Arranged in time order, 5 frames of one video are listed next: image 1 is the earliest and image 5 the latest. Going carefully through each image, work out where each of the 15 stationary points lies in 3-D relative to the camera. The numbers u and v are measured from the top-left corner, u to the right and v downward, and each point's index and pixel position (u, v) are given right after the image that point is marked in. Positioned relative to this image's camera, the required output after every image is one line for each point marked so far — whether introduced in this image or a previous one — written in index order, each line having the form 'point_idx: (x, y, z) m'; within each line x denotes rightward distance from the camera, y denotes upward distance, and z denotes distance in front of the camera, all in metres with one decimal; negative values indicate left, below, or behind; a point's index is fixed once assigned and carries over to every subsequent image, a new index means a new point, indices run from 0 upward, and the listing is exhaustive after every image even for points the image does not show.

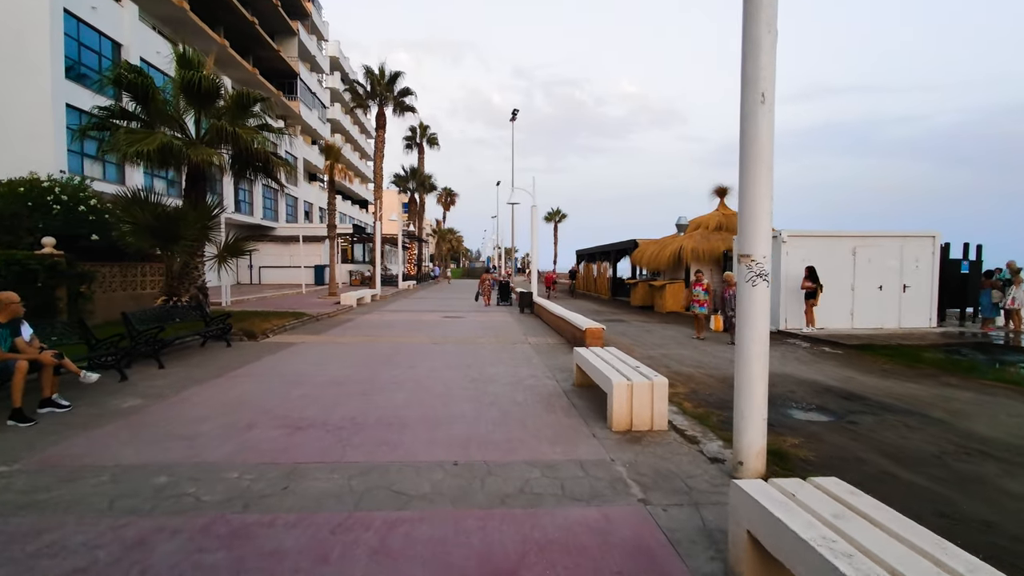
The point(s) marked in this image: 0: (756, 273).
0: (+1.8, +0.1, +4.0) m
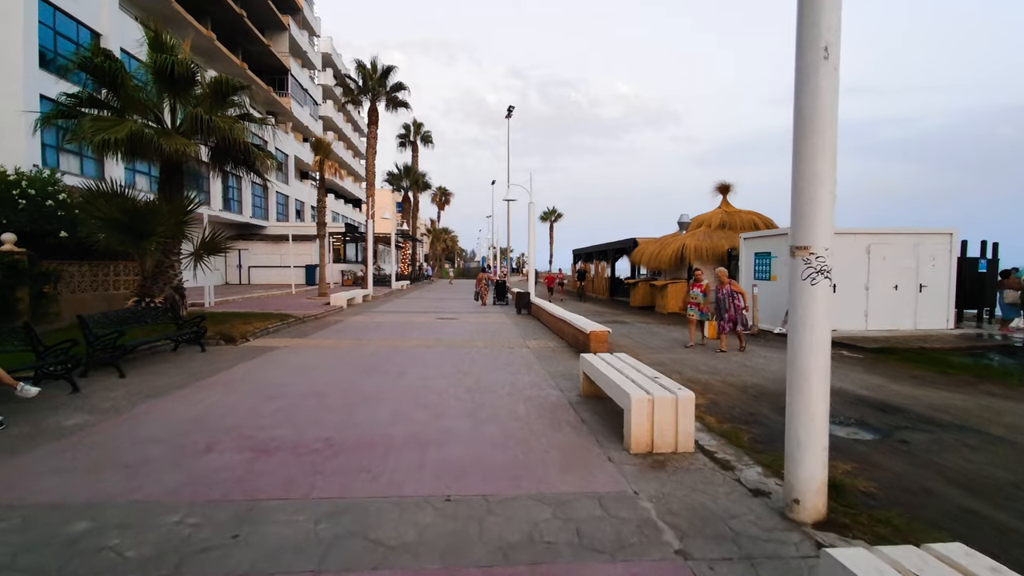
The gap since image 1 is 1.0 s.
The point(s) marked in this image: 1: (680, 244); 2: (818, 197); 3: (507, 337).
0: (+1.9, +0.1, +3.3) m
1: (+6.2, +1.6, +19.6) m
2: (+1.9, +0.6, +3.3) m
3: (-0.1, -1.1, +12.4) m
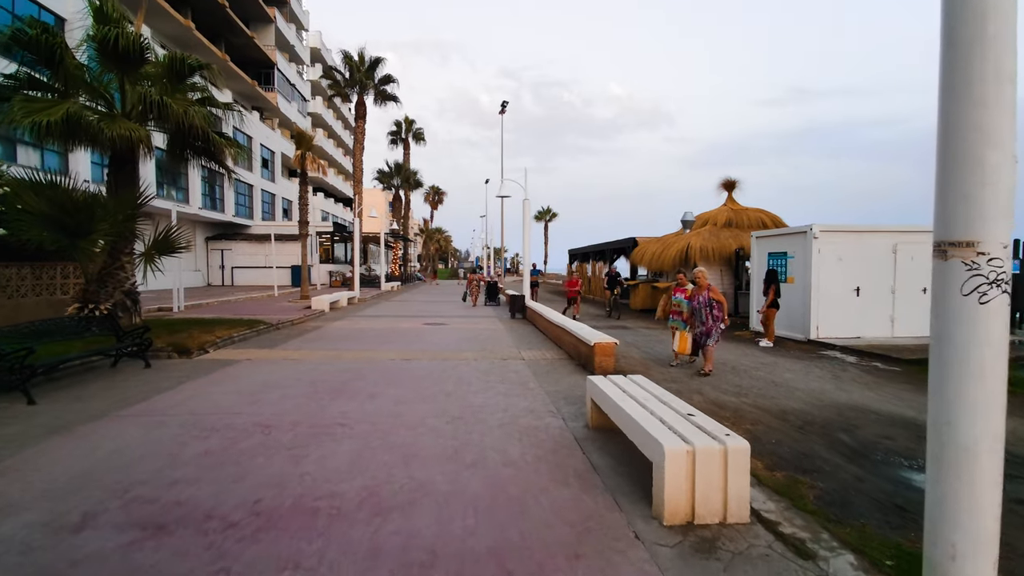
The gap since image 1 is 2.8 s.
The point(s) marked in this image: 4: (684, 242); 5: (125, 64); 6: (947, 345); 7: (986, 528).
0: (+1.8, 0.0, +2.1) m
1: (+6.0, +1.5, +18.5) m
2: (+1.9, +0.5, +2.1) m
3: (-0.3, -1.2, +11.1) m
4: (+6.0, +1.6, +18.5) m
5: (-7.3, +4.2, +10.0) m
6: (+1.7, -0.2, +2.1) m
7: (+1.9, -0.9, +2.1) m
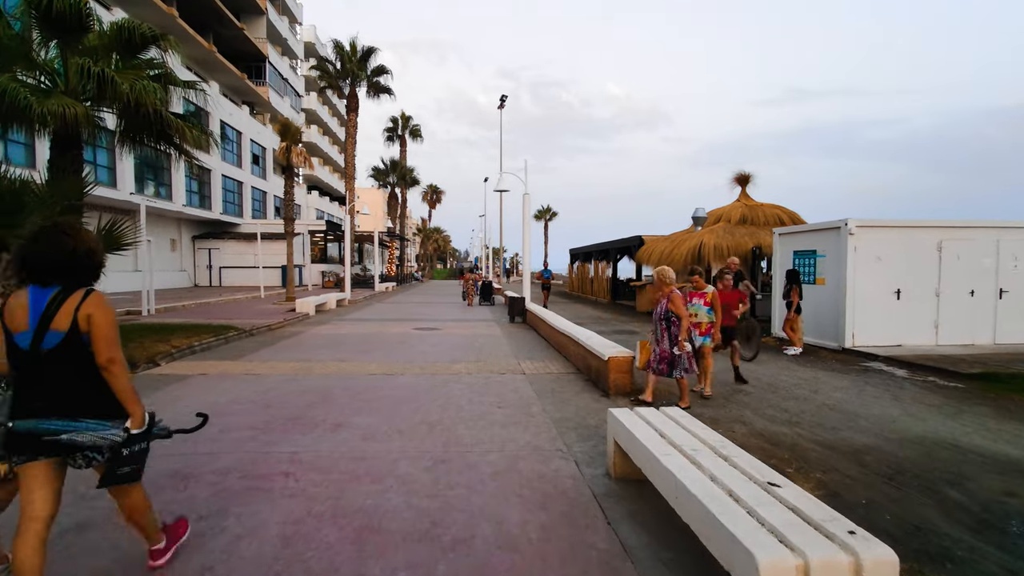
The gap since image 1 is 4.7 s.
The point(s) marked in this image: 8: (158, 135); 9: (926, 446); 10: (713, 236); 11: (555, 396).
0: (+1.8, 0.0, +0.7) m
1: (+5.9, +1.5, +17.1) m
2: (+1.8, +0.4, +0.7) m
3: (-0.3, -1.3, +9.8) m
4: (+6.0, +1.6, +17.2) m
5: (-7.3, +4.2, +8.7) m
6: (+1.7, -0.3, +0.8) m
7: (+1.8, -1.0, +0.7) m
8: (-6.8, +2.9, +10.2) m
9: (+3.8, -1.5, +4.9) m
10: (+6.4, +1.7, +16.9) m
11: (+0.6, -1.4, +6.8) m
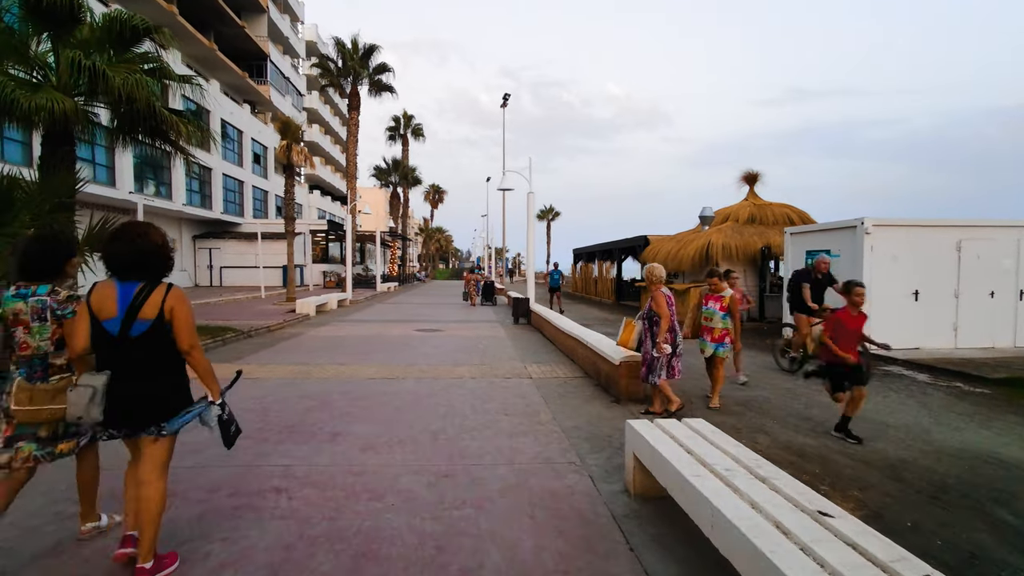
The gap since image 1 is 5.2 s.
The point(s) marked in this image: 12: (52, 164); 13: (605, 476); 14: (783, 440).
0: (+1.9, 0.0, +0.4) m
1: (+6.1, +1.5, +16.8) m
2: (+1.9, +0.4, +0.4) m
3: (-0.2, -1.3, +9.5) m
4: (+6.1, +1.6, +16.9) m
5: (-7.2, +4.2, +8.4) m
6: (+1.8, -0.3, +0.5) m
7: (+1.9, -1.0, +0.4) m
8: (-6.7, +2.9, +9.9) m
9: (+3.9, -1.5, +4.6) m
10: (+6.5, +1.6, +16.6) m
11: (+0.6, -1.4, +6.4) m
12: (-7.8, +2.1, +8.9) m
13: (+0.7, -1.5, +4.2) m
14: (+2.6, -1.5, +5.1) m
